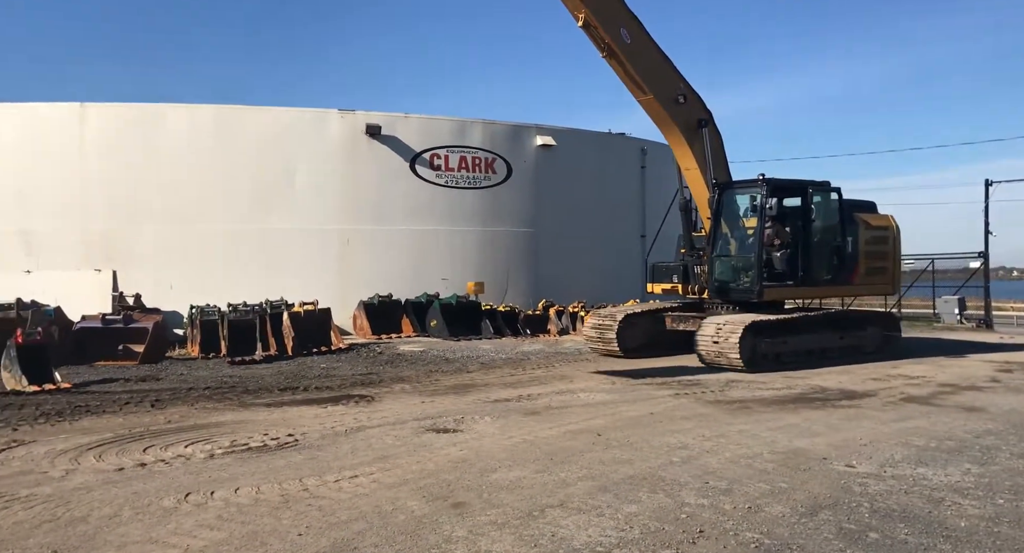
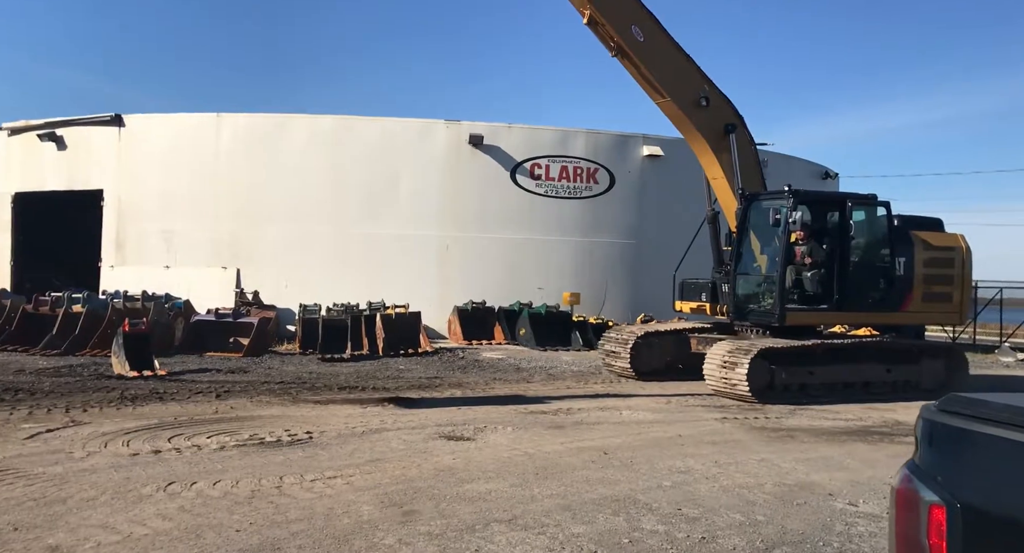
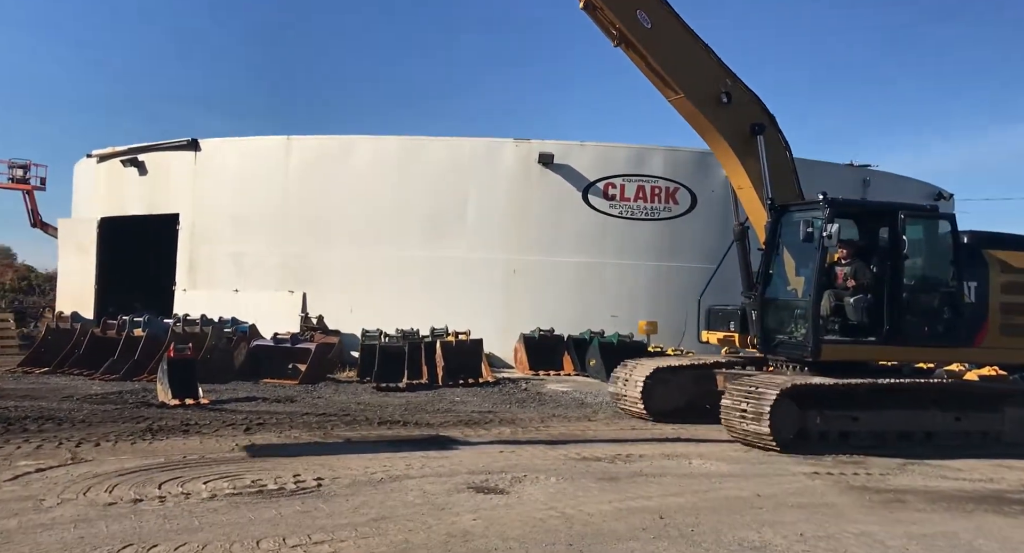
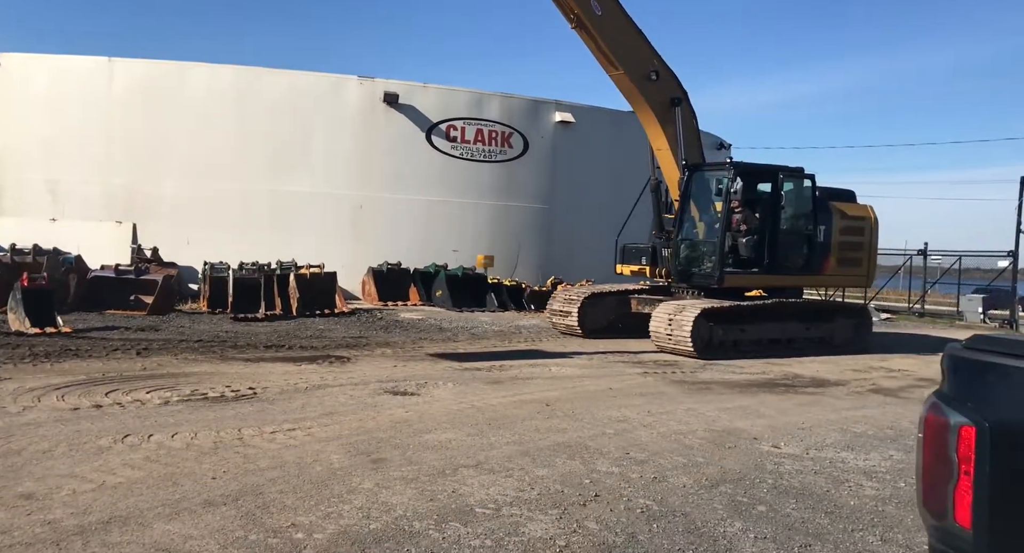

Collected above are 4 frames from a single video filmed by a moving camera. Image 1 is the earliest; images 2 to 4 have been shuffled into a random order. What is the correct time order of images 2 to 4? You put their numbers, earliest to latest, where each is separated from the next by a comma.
4, 2, 3
